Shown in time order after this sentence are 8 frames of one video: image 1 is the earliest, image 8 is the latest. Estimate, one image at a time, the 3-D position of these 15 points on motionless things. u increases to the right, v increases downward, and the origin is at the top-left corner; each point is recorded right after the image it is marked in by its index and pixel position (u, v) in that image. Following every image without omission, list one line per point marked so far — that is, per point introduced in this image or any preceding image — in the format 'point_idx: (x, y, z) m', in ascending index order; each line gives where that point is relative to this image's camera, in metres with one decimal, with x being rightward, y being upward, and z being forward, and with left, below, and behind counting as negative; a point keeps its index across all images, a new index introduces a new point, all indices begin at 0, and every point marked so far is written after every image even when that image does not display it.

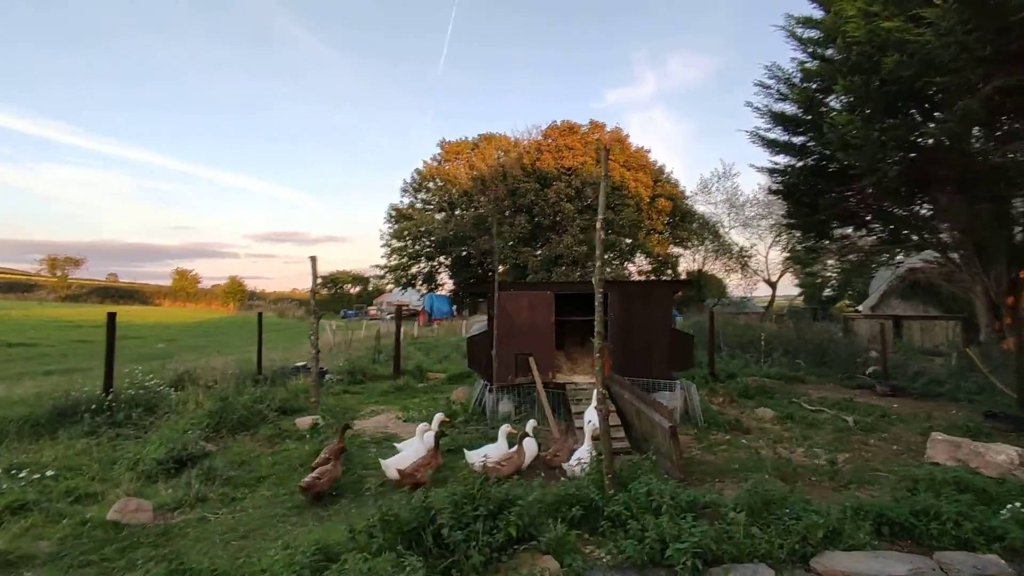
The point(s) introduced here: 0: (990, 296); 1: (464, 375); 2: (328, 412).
0: (+11.0, -0.2, +13.3) m
1: (-1.1, -1.9, +12.4) m
2: (-2.6, -1.8, +8.3) m
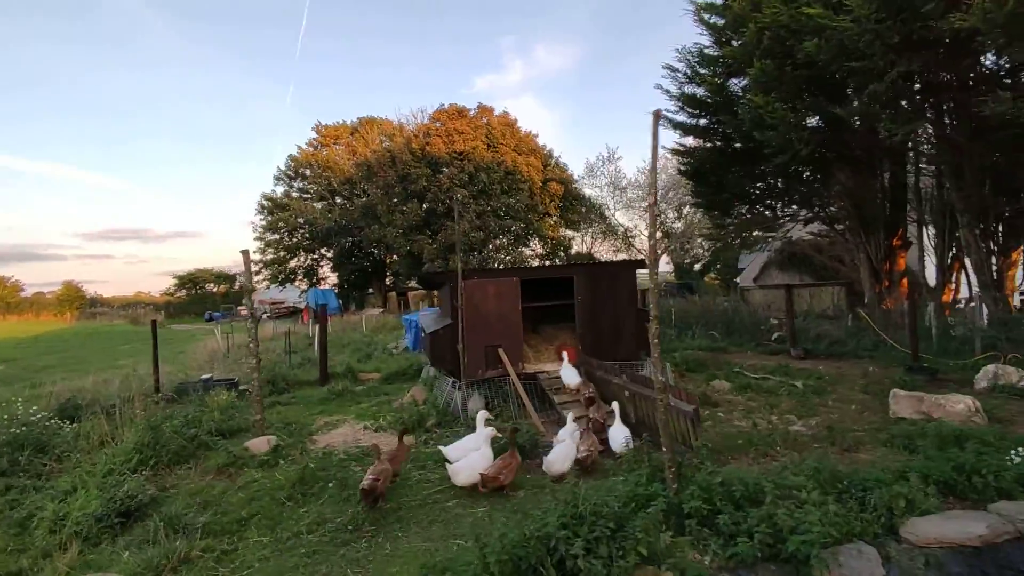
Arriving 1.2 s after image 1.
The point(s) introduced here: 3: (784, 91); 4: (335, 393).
0: (+9.3, +0.7, +15.0) m
1: (-2.2, -1.7, +11.5) m
2: (-2.9, -1.8, +7.2) m
3: (+5.8, +4.1, +12.1) m
4: (-3.0, -1.8, +9.9) m
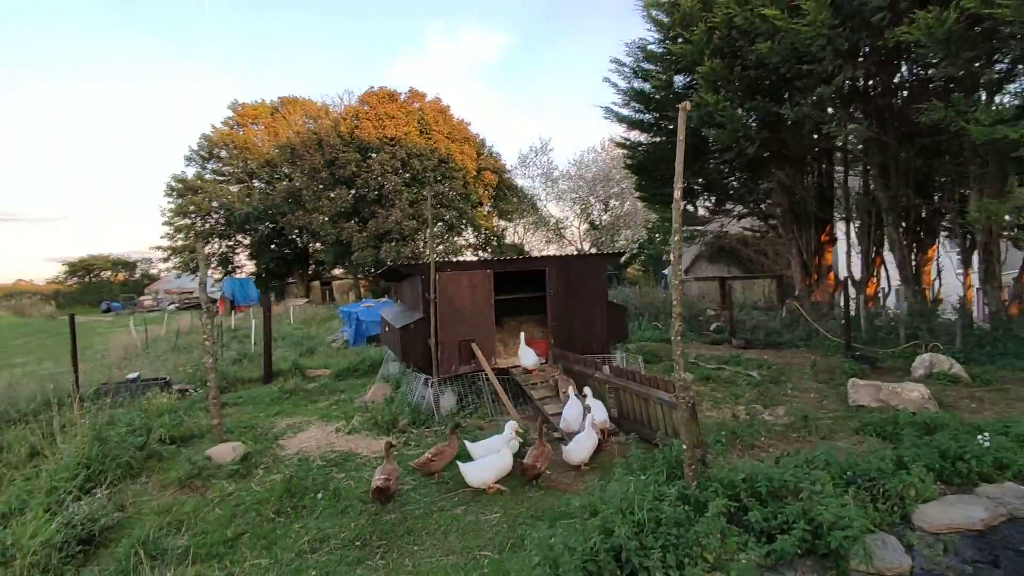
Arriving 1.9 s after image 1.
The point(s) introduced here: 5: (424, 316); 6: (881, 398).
0: (+8.0, +0.9, +15.9) m
1: (-3.0, -1.6, +10.9) m
2: (-3.1, -1.7, +6.6) m
3: (+4.8, +4.3, +12.6) m
4: (-3.6, -1.7, +9.3) m
5: (-1.2, -0.4, +7.8) m
6: (+4.6, -1.4, +7.2) m
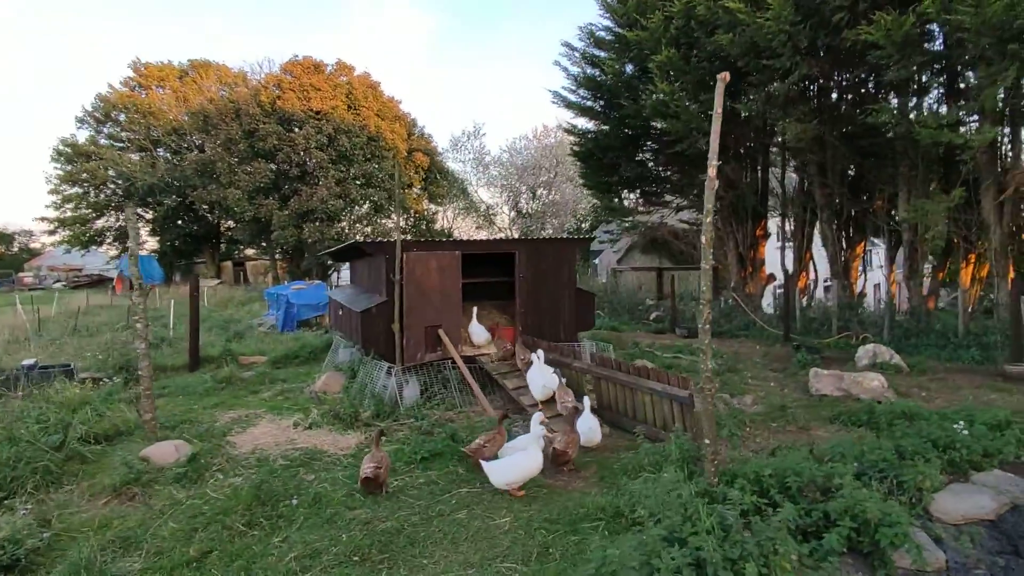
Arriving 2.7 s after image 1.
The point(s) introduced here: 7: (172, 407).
0: (+6.4, +1.1, +16.4) m
1: (-3.8, -1.2, +10.0) m
2: (-3.3, -1.4, +5.7) m
3: (+3.9, +4.5, +12.6) m
4: (-4.2, -1.3, +8.3) m
5: (-1.6, -0.1, +7.1) m
6: (+4.2, -1.3, +7.4) m
7: (-4.0, -1.4, +6.9) m
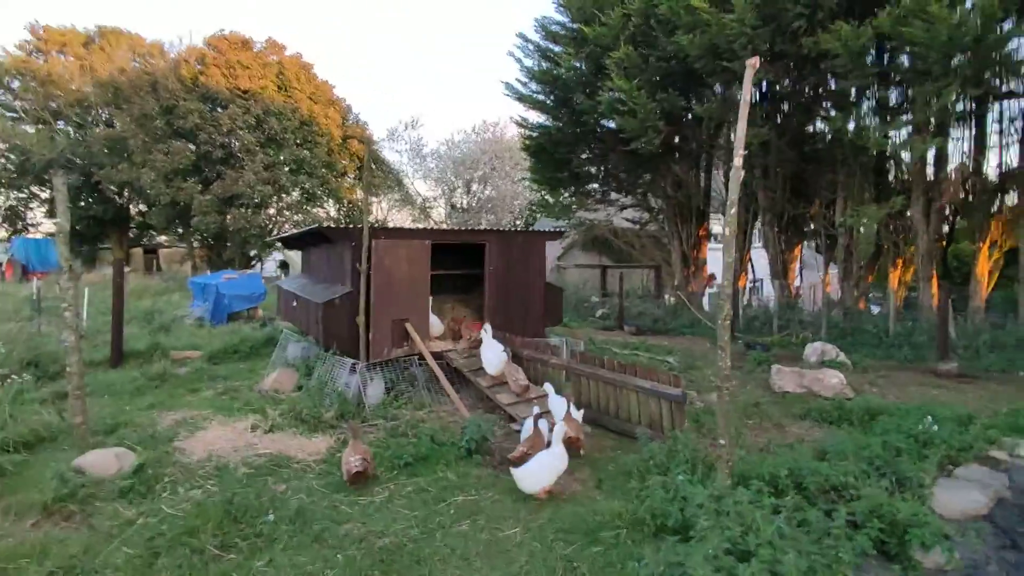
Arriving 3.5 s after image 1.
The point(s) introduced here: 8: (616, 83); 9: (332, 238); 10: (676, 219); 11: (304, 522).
0: (+4.9, +1.1, +16.8) m
1: (-4.5, -1.0, +9.2) m
2: (-3.4, -1.3, +5.0) m
3: (+3.0, +4.6, +12.7) m
4: (-4.6, -1.2, +7.4) m
5: (-1.8, 0.0, +6.6) m
6: (+3.8, -1.3, +7.6) m
7: (-4.3, -1.3, +6.1) m
8: (+2.2, +4.4, +12.4) m
9: (-2.2, +0.6, +7.0) m
10: (+4.7, +2.0, +16.6) m
11: (-1.3, -1.5, +3.6) m
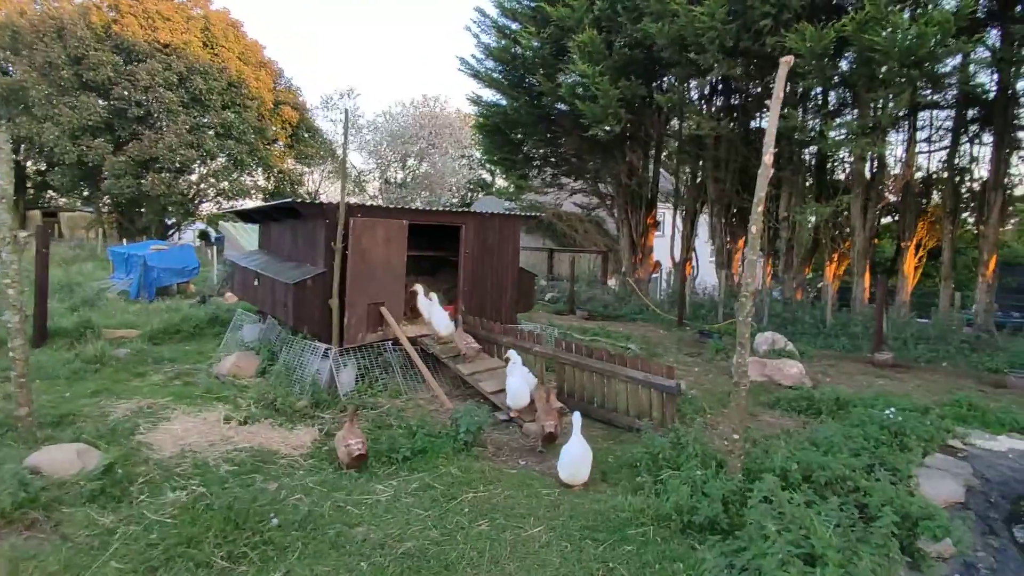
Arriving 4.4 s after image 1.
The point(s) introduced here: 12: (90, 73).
0: (+3.5, +1.5, +17.1) m
1: (-5.0, -0.6, +8.5) m
2: (-3.4, -1.1, +4.4) m
3: (+2.1, +4.9, +12.6) m
4: (-4.9, -0.8, +6.7) m
5: (-2.0, +0.2, +6.2) m
6: (+3.5, -1.2, +7.9) m
7: (-4.4, -1.0, +5.4) m
8: (+1.4, +4.7, +12.3) m
9: (-2.4, +0.8, +6.5) m
10: (+3.3, +2.4, +16.8) m
11: (-1.1, -1.4, +3.3) m
12: (-13.3, +7.0, +18.8) m
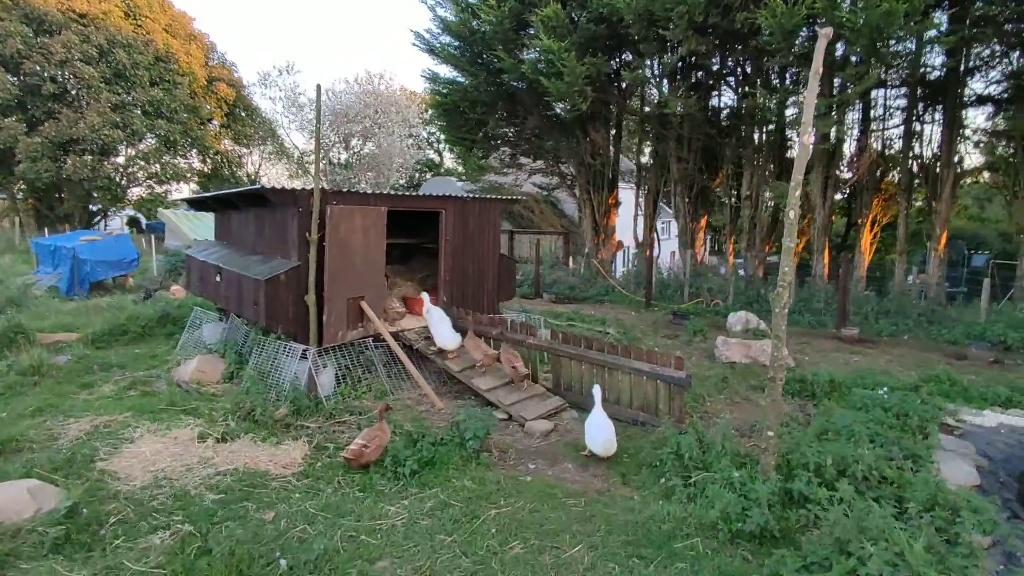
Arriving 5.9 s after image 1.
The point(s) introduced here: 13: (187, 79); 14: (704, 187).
0: (+2.4, +2.1, +16.9) m
1: (-5.2, -0.6, +7.6) m
2: (-3.3, -1.1, +3.8) m
3: (+1.3, +5.2, +12.3) m
4: (-5.0, -0.9, +5.9) m
5: (-2.1, +0.2, +5.6) m
6: (+3.2, -0.9, +7.9) m
7: (-4.4, -1.0, +4.6) m
8: (+0.7, +5.1, +11.9) m
9: (-2.5, +0.9, +5.9) m
10: (+2.2, +2.9, +16.6) m
11: (-0.9, -1.4, +2.9) m
12: (-14.6, +7.1, +17.0) m
13: (-10.6, +7.0, +19.5) m
14: (+4.9, +2.6, +14.9) m
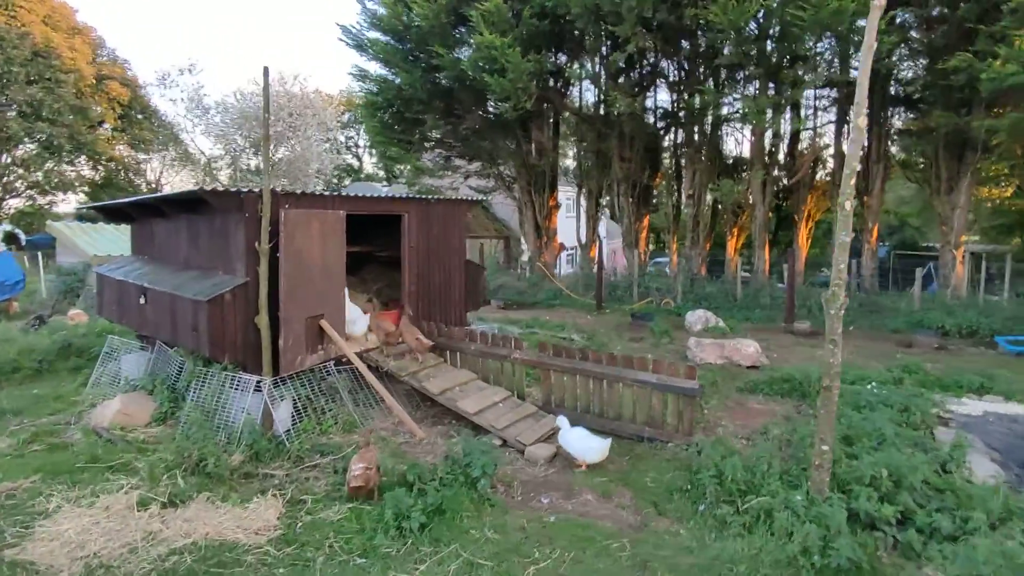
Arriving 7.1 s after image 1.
0: (+0.7, +2.0, +16.5) m
1: (-5.5, -0.9, +6.3) m
2: (-3.1, -1.3, +2.8) m
3: (+0.1, +5.1, +11.8) m
4: (-5.1, -1.1, +4.6) m
5: (-2.2, +0.1, +4.7) m
6: (+2.8, -0.9, +7.7) m
7: (-4.3, -1.3, +3.5) m
8: (-0.5, +4.9, +11.3) m
9: (-2.6, +0.7, +5.0) m
10: (+0.5, +2.8, +16.2) m
11: (-0.6, -1.5, +2.2) m
12: (-16.4, +6.3, +14.3) m
13: (-12.7, +6.3, +17.4) m
14: (+3.4, +2.6, +14.9) m
